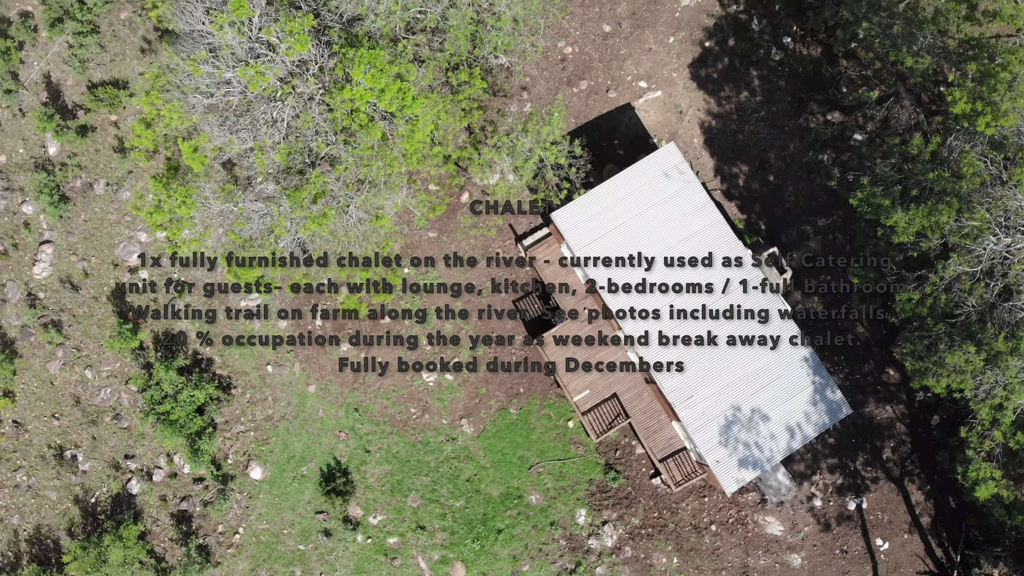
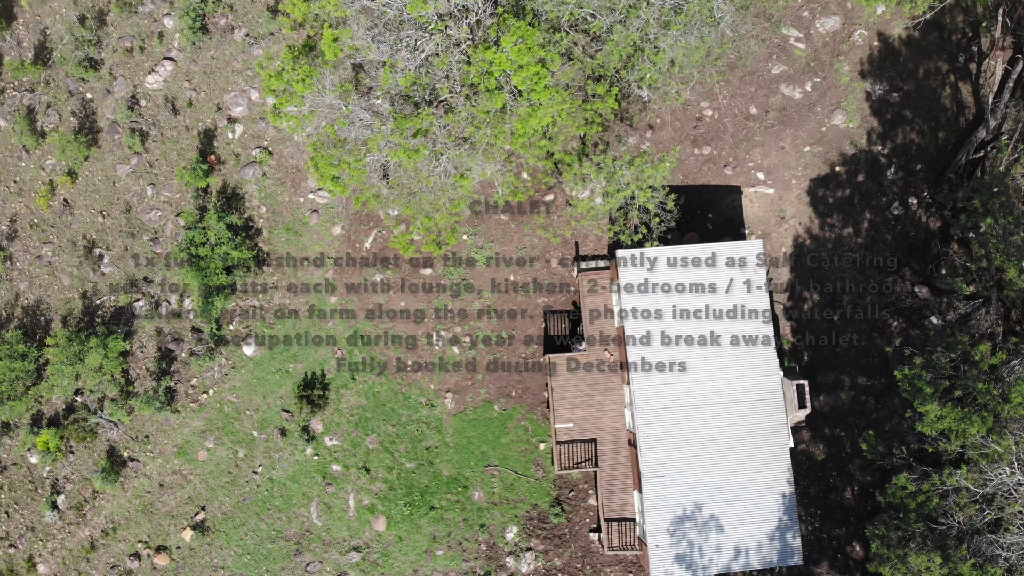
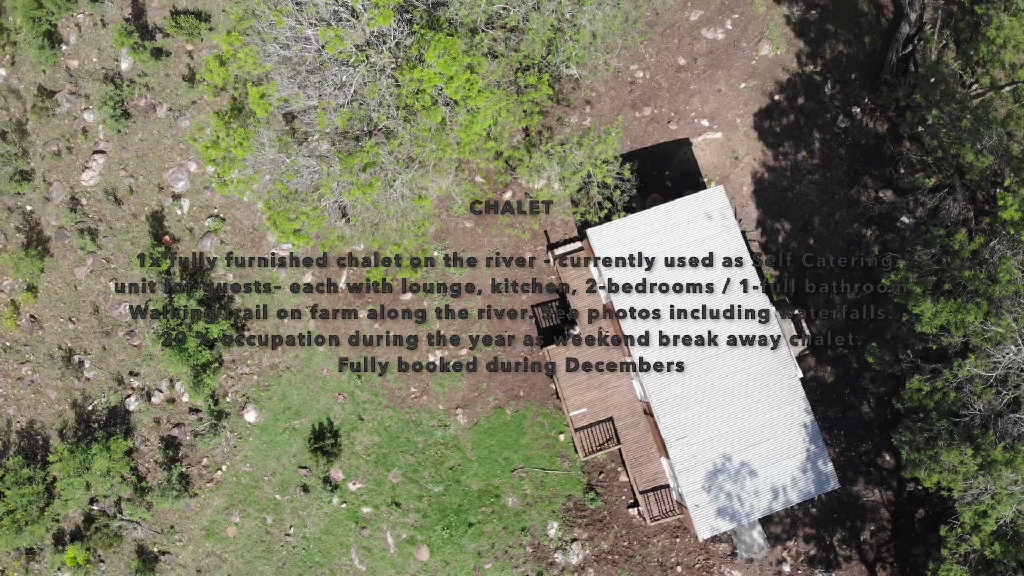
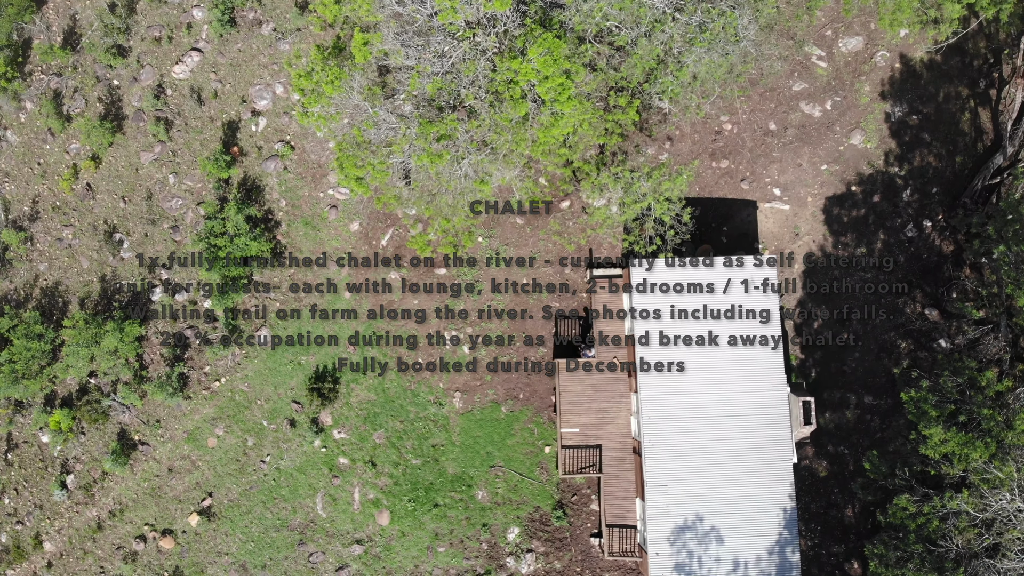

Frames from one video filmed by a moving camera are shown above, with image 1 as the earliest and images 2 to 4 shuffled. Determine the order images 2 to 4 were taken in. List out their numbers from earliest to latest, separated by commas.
3, 4, 2
